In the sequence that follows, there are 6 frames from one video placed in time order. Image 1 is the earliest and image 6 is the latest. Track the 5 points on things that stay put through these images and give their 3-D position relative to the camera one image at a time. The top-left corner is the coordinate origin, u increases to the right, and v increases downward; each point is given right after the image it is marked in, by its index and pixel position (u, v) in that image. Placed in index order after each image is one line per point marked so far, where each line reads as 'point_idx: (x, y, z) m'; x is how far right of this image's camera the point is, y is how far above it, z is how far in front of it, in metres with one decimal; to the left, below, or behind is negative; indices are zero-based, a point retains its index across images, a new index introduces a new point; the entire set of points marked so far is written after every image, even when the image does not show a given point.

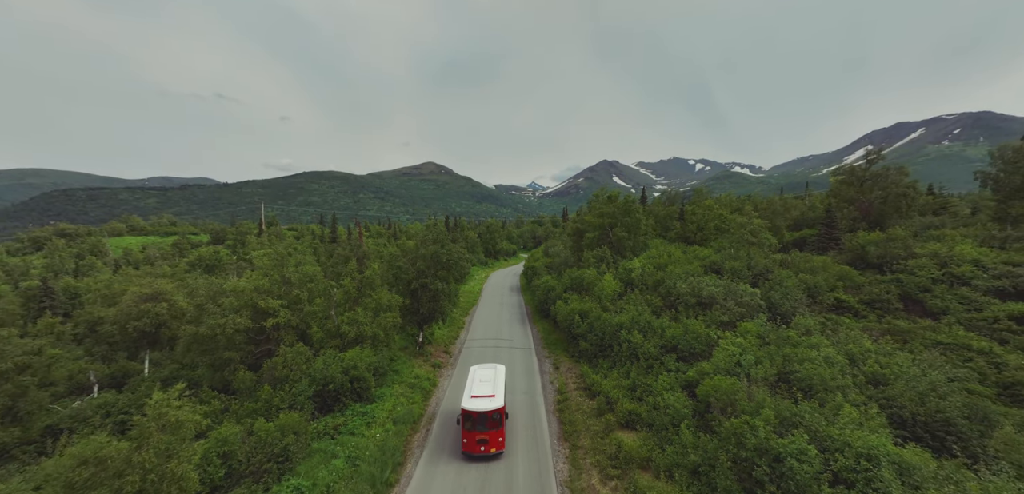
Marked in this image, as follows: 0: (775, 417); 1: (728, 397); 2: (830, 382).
0: (+9.7, -6.3, +16.4) m
1: (+9.3, -6.4, +19.0) m
2: (+13.7, -5.7, +19.1) m
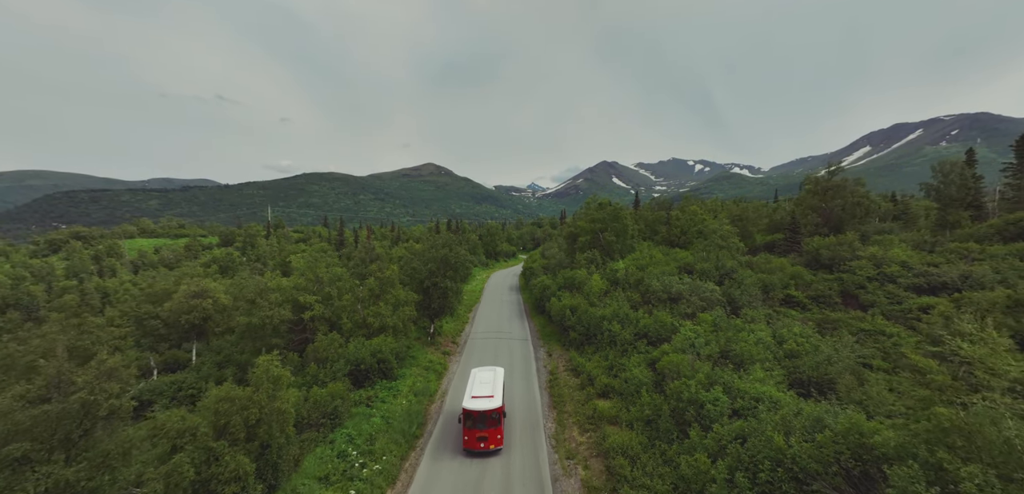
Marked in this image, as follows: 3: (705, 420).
0: (+9.6, -6.6, +22.2) m
1: (+9.2, -6.8, +24.7) m
2: (+13.7, -6.1, +24.8) m
3: (+8.5, -7.5, +20.3) m
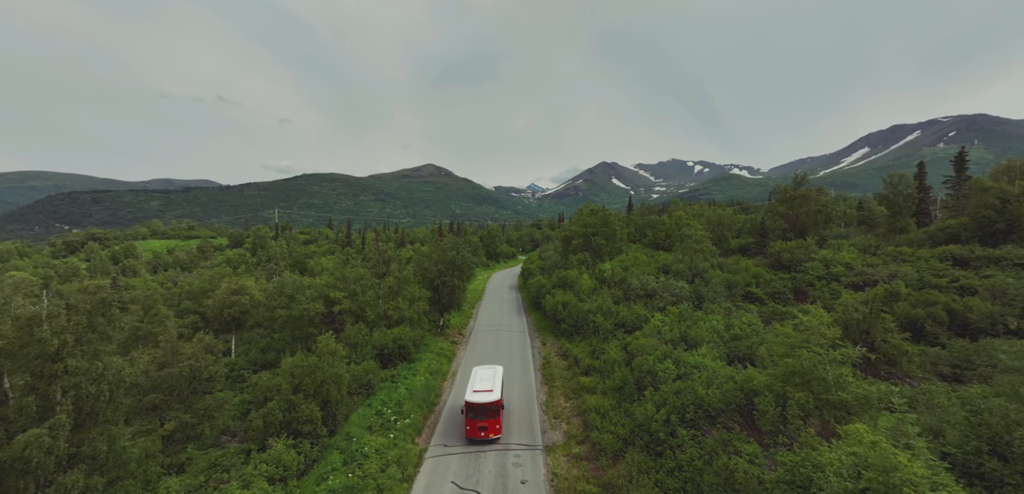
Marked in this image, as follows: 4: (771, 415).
0: (+9.6, -6.9, +28.4) m
1: (+9.1, -7.1, +30.9) m
2: (+13.6, -6.4, +31.0) m
3: (+8.5, -7.8, +26.5) m
4: (+10.8, -6.9, +20.7) m
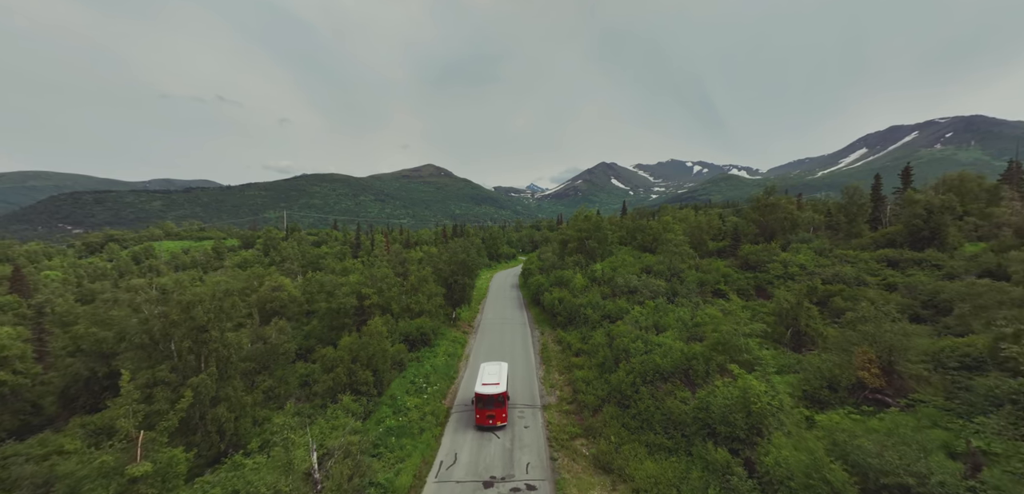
0: (+9.9, -7.3, +36.0) m
1: (+9.5, -7.5, +38.5) m
2: (+14.0, -6.8, +38.6) m
3: (+8.9, -8.2, +34.1) m
4: (+11.2, -7.3, +28.3) m
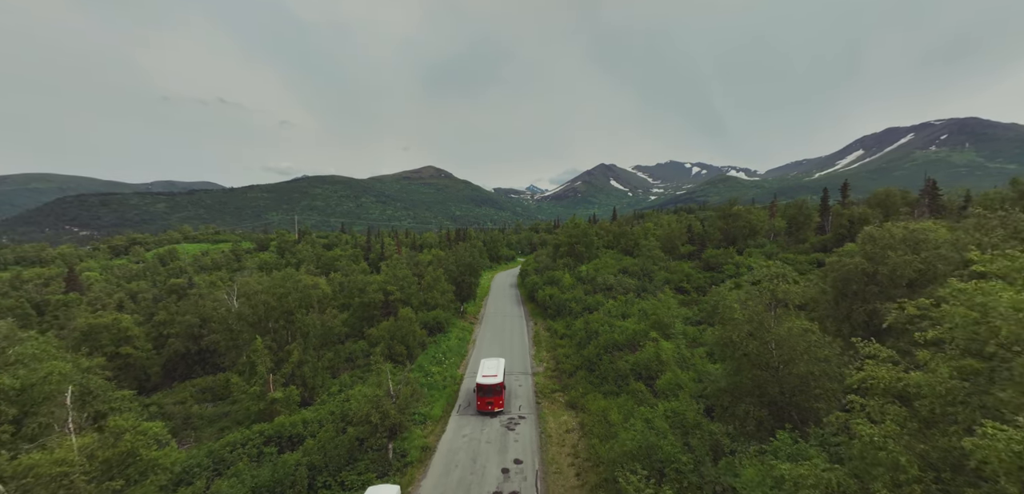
0: (+9.7, -8.0, +46.8) m
1: (+9.3, -8.1, +49.4) m
2: (+13.7, -7.4, +49.4) m
3: (+8.6, -8.9, +45.0) m
4: (+11.0, -7.9, +39.1) m
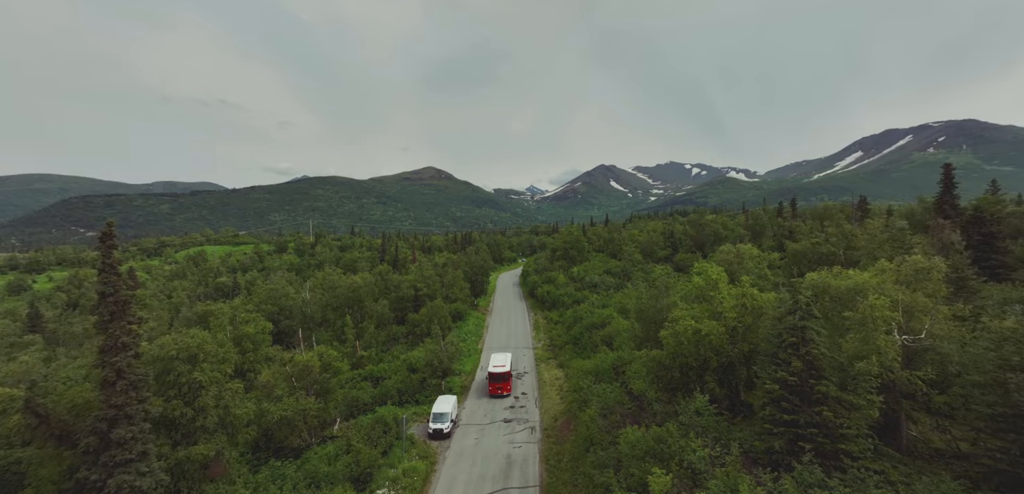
0: (+10.4, -8.8, +61.2) m
1: (+10.0, -9.0, +63.7) m
2: (+14.5, -8.3, +63.8) m
3: (+9.3, -9.7, +59.3) m
4: (+11.7, -8.7, +53.5) m
